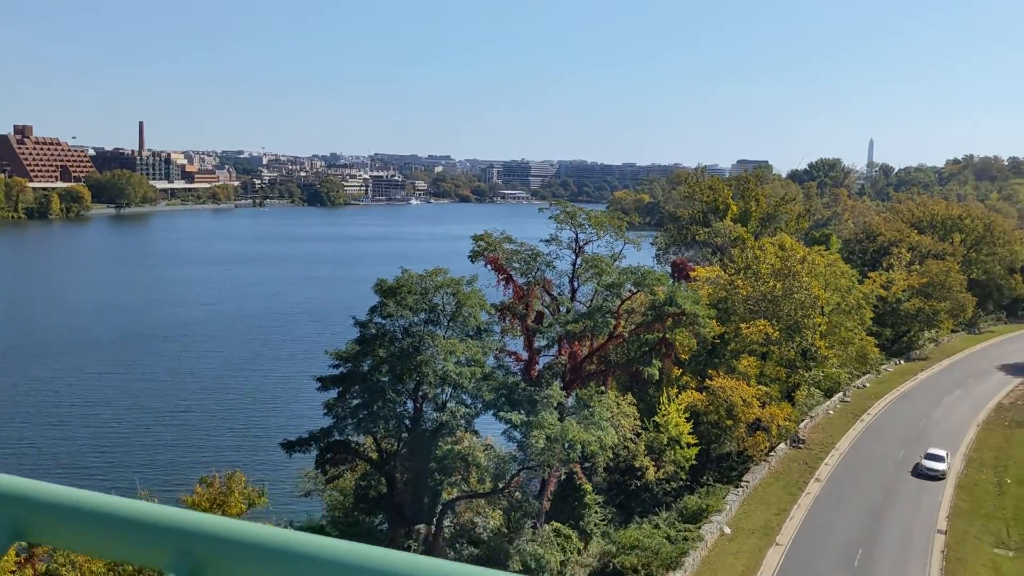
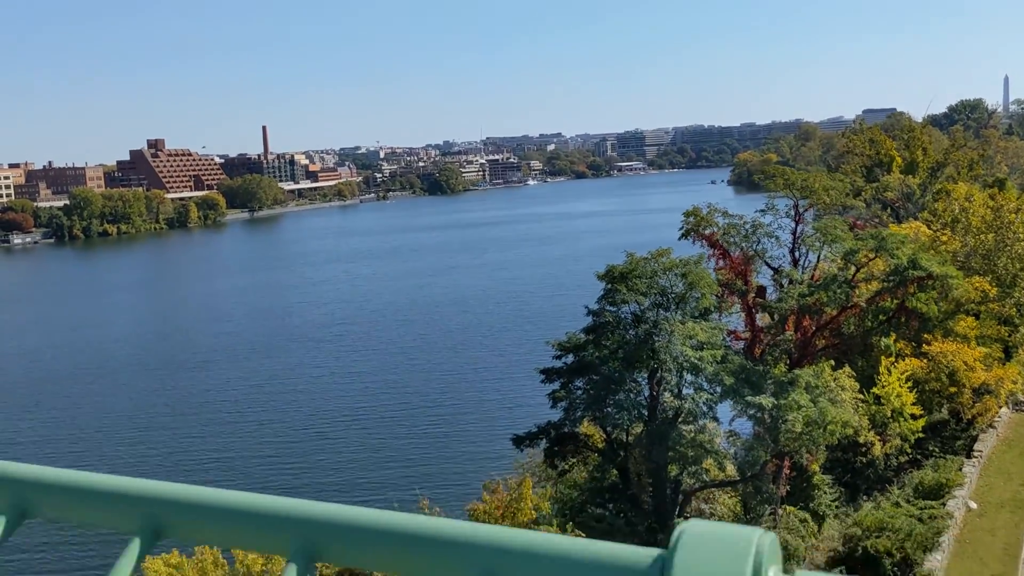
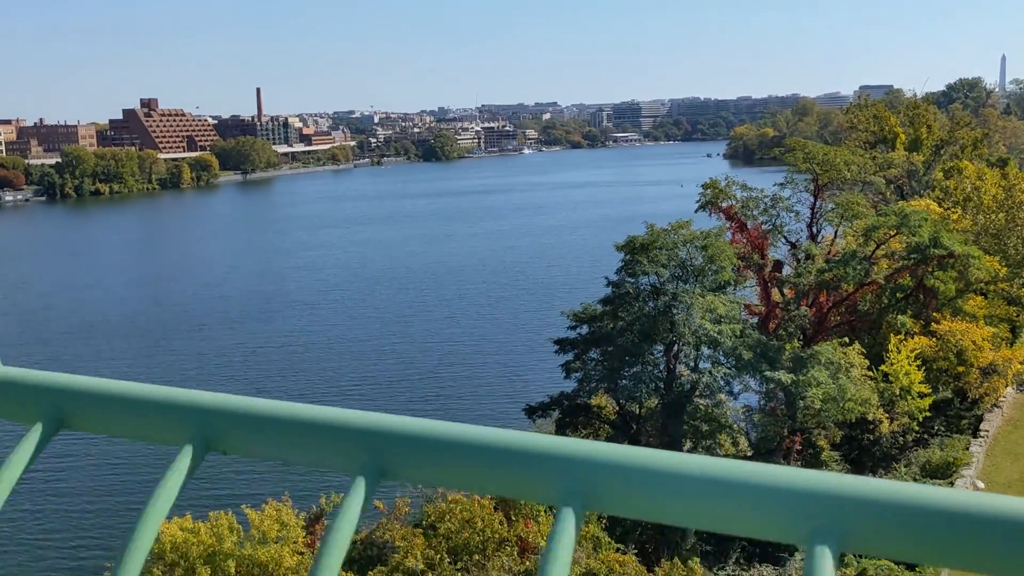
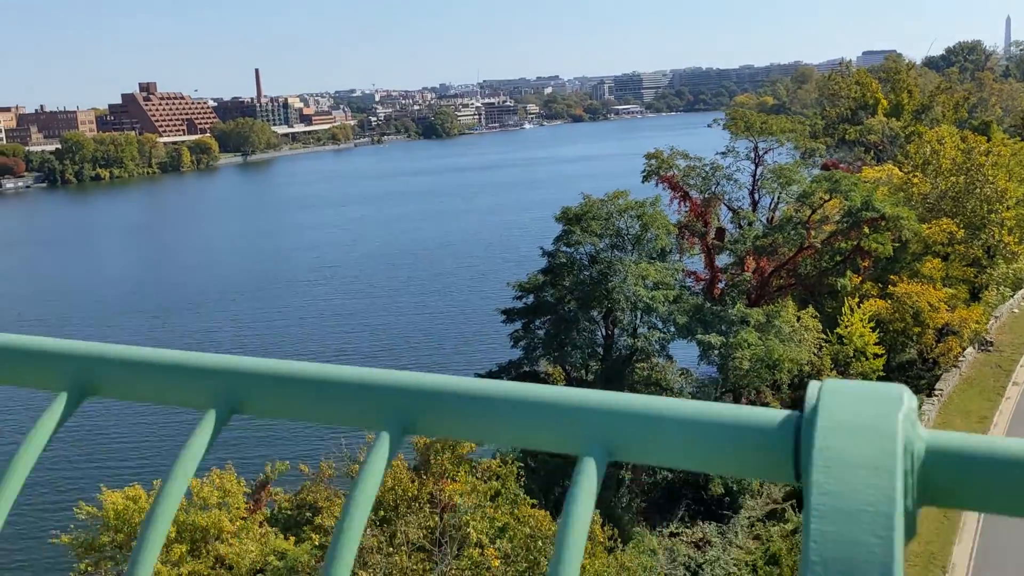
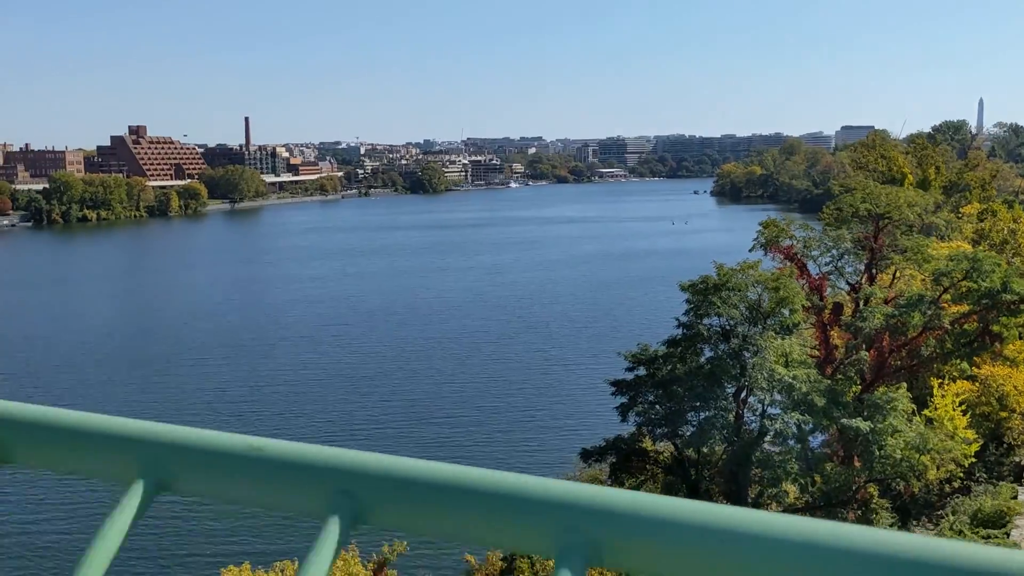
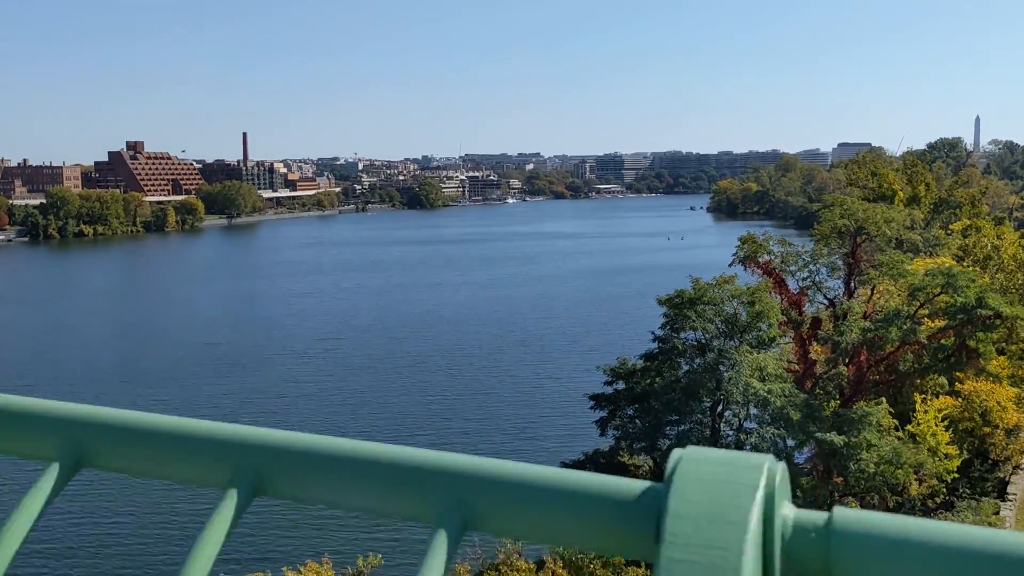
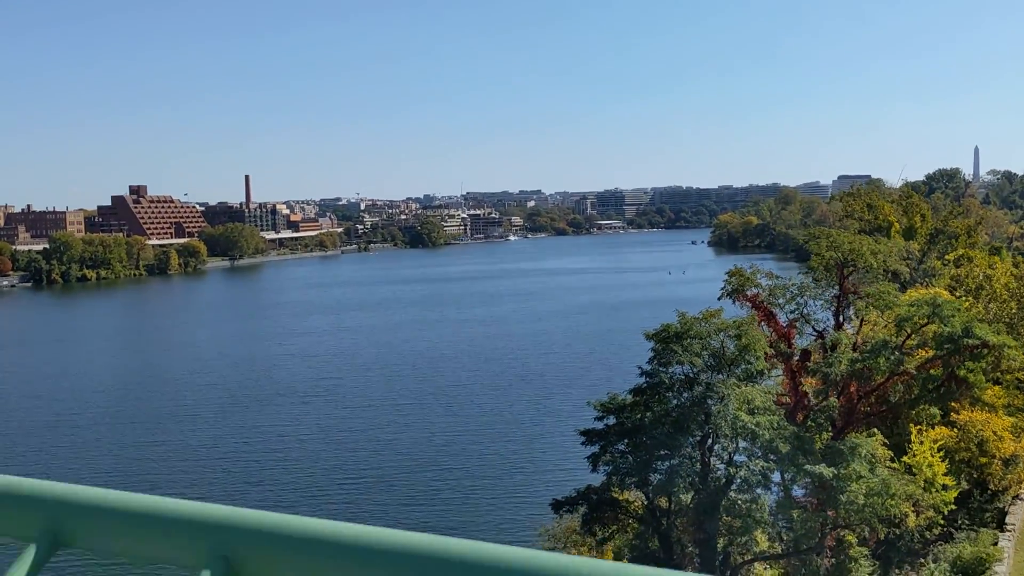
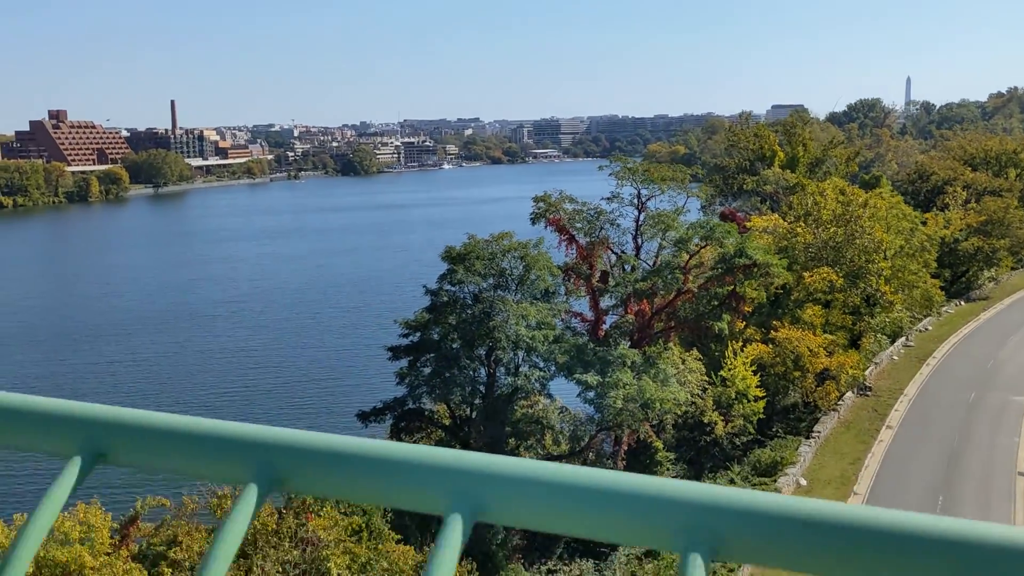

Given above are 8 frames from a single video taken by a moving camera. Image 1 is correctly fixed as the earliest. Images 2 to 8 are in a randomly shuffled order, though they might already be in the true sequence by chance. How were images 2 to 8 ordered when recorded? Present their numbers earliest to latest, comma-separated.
8, 4, 2, 3, 7, 6, 5
